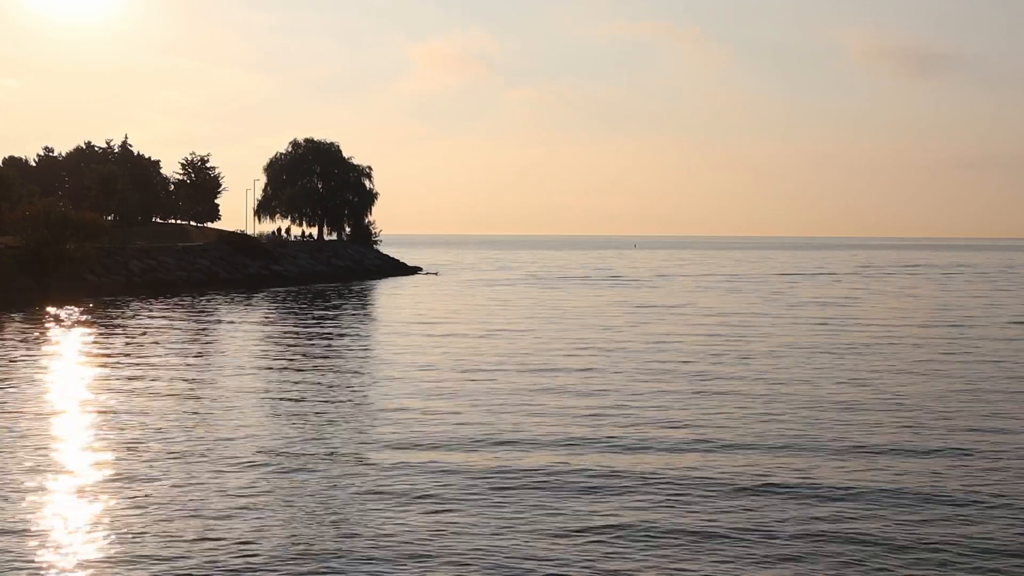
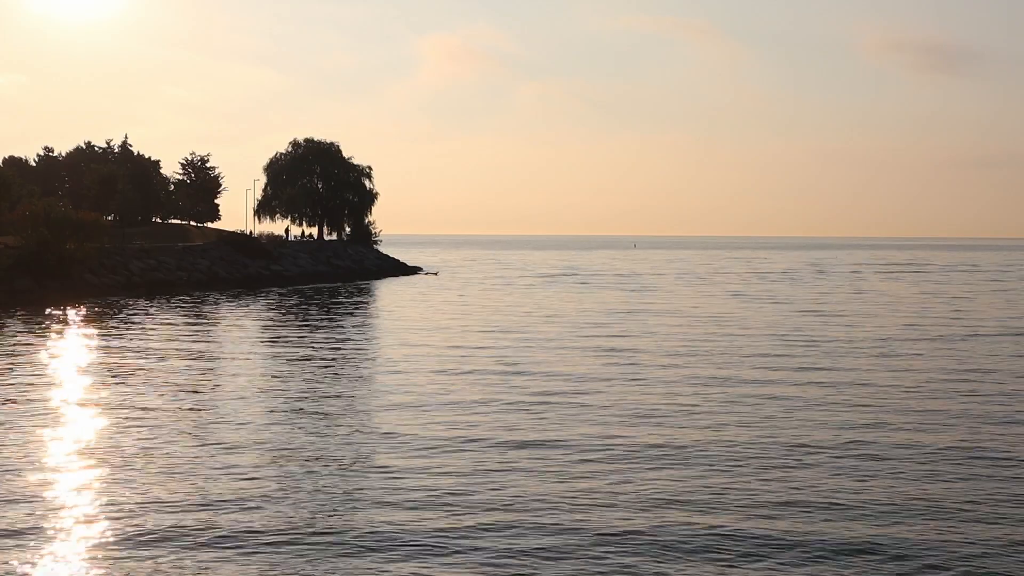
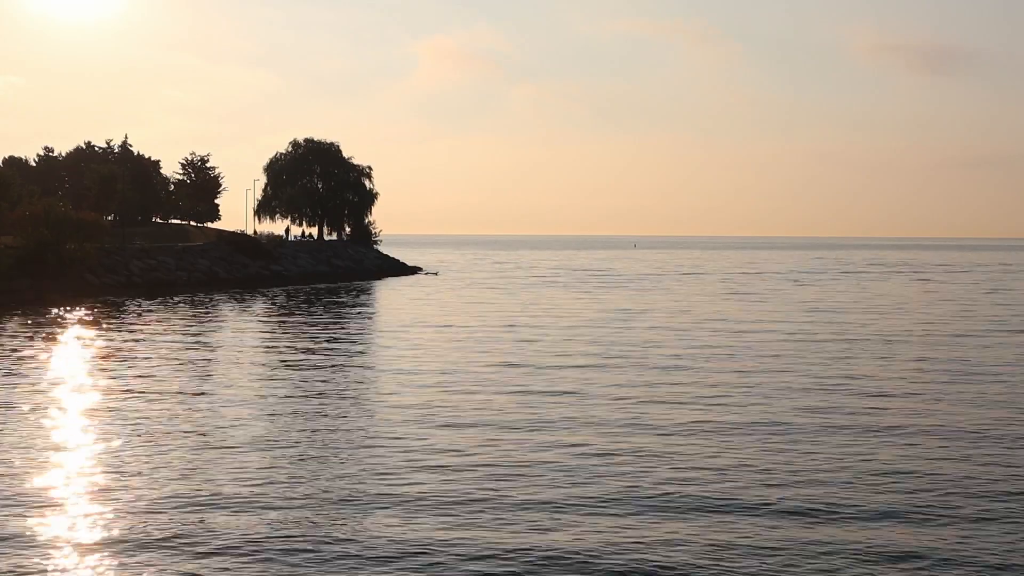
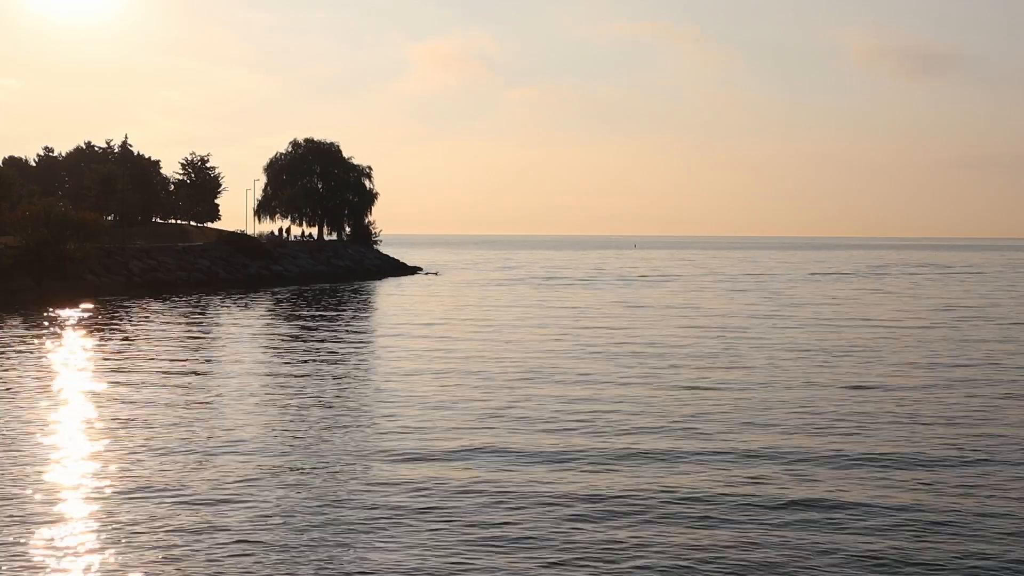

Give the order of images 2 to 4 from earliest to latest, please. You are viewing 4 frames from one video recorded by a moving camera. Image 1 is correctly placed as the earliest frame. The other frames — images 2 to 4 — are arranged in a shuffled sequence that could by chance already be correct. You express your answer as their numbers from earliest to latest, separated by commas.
4, 3, 2
